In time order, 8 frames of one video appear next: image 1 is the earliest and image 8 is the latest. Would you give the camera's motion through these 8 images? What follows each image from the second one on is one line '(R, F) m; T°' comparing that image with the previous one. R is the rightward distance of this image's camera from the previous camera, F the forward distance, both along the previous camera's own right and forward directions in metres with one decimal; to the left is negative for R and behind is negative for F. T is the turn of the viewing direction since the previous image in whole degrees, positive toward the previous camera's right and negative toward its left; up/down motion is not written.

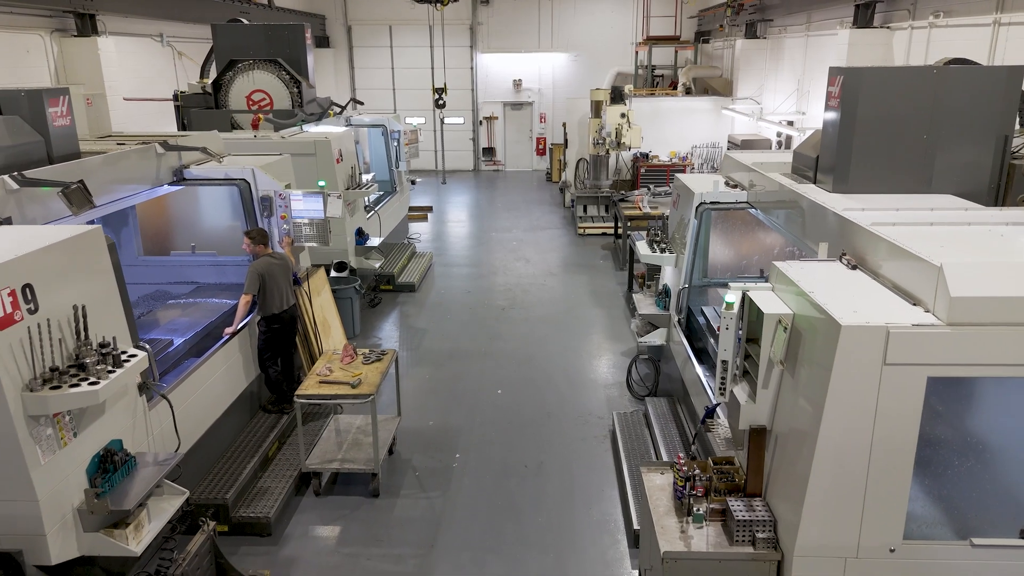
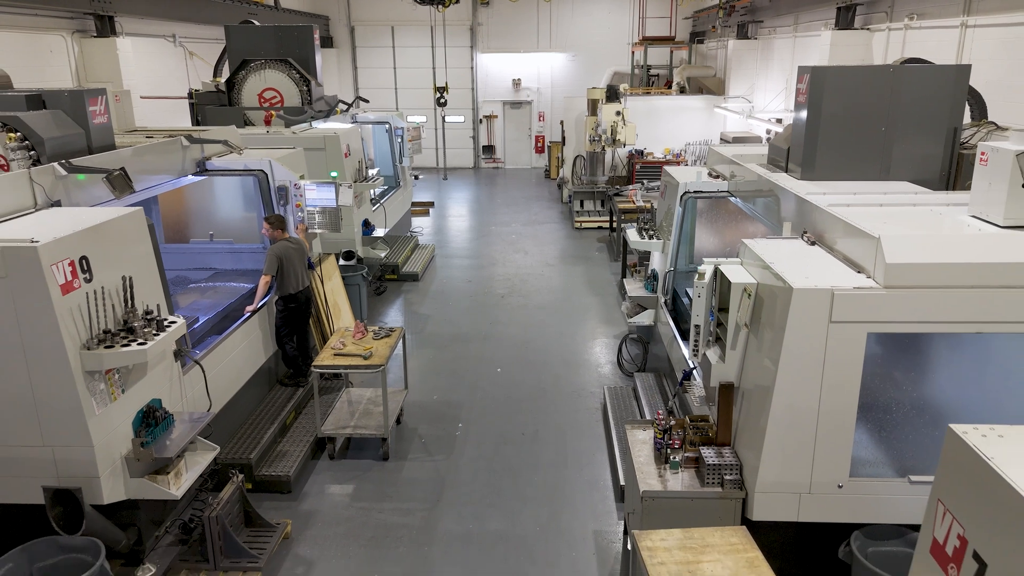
(0.0, -0.4) m; 0°
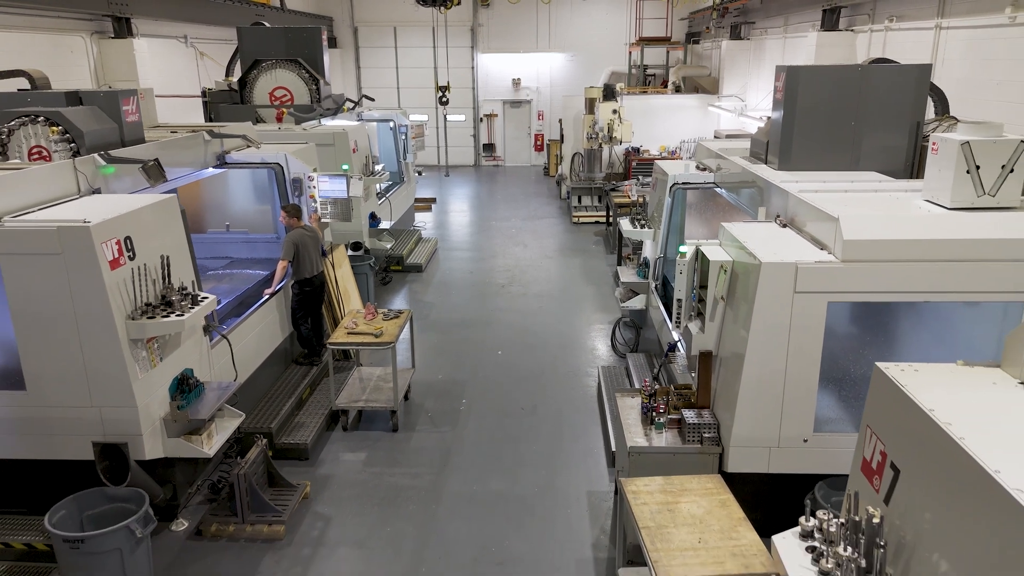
(0.0, -0.3) m; 0°
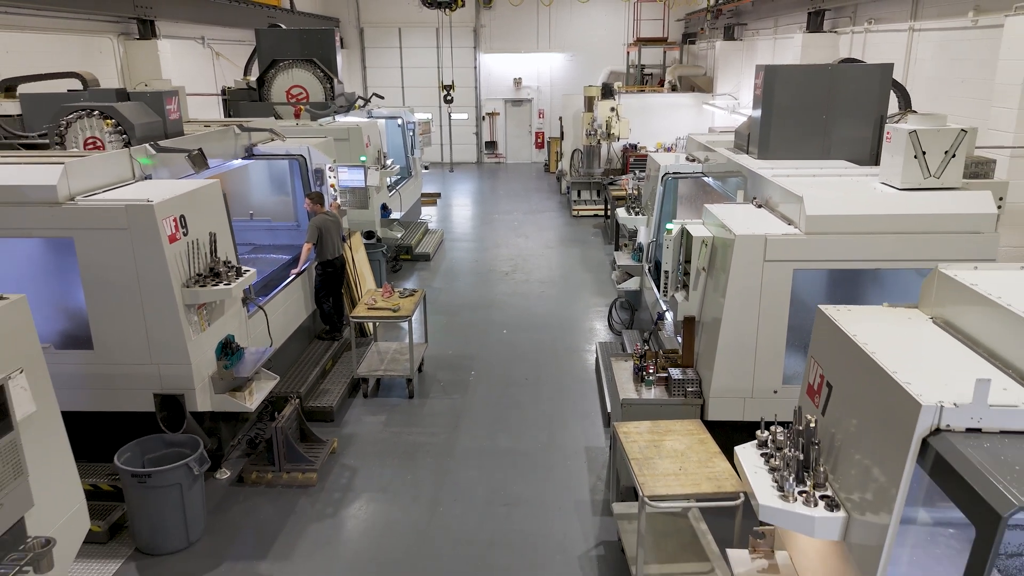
(0.0, -0.5) m; 0°
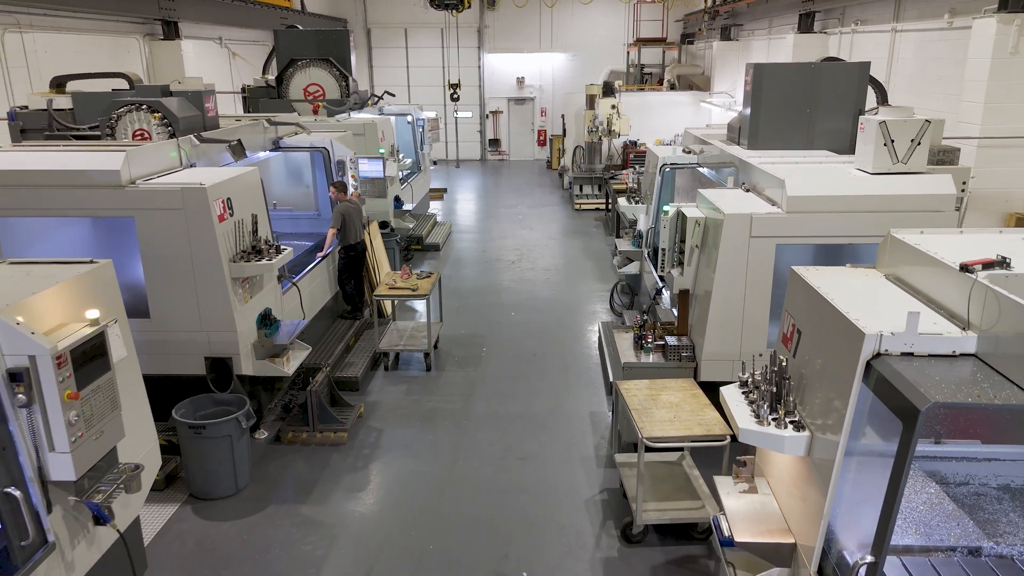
(-0.1, -0.4) m; 0°
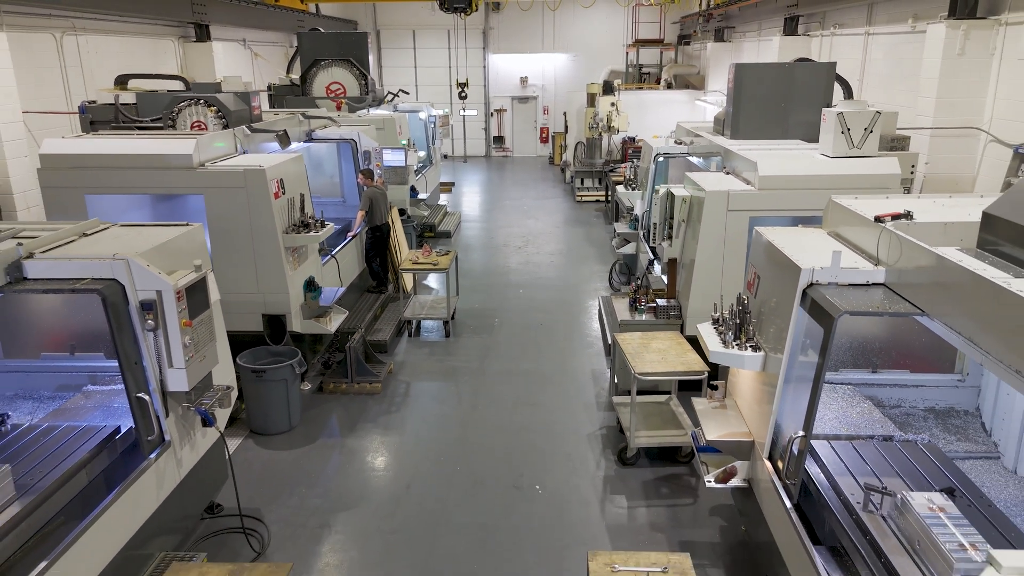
(-0.1, -0.7) m; 0°
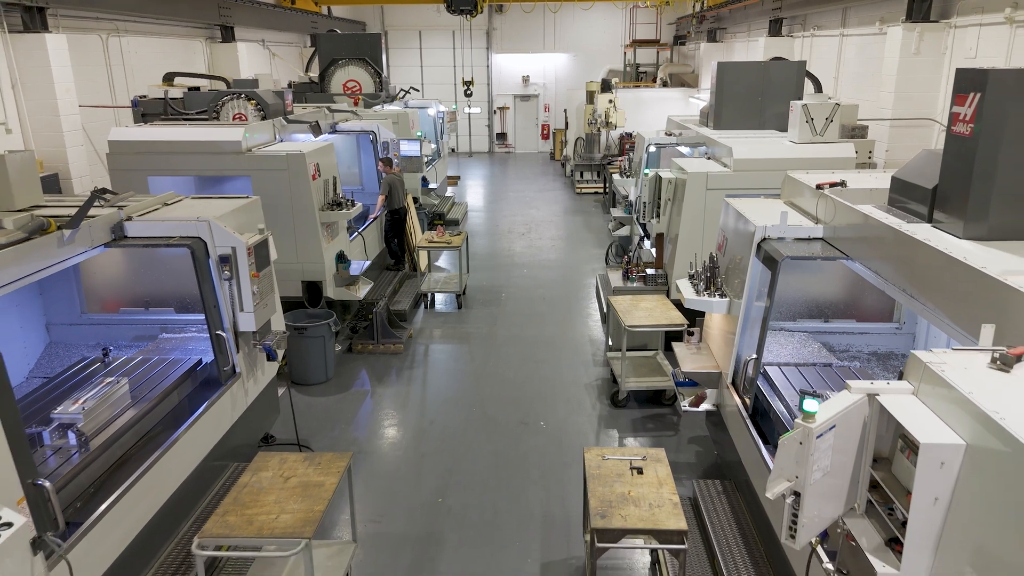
(-0.1, -0.7) m; 0°
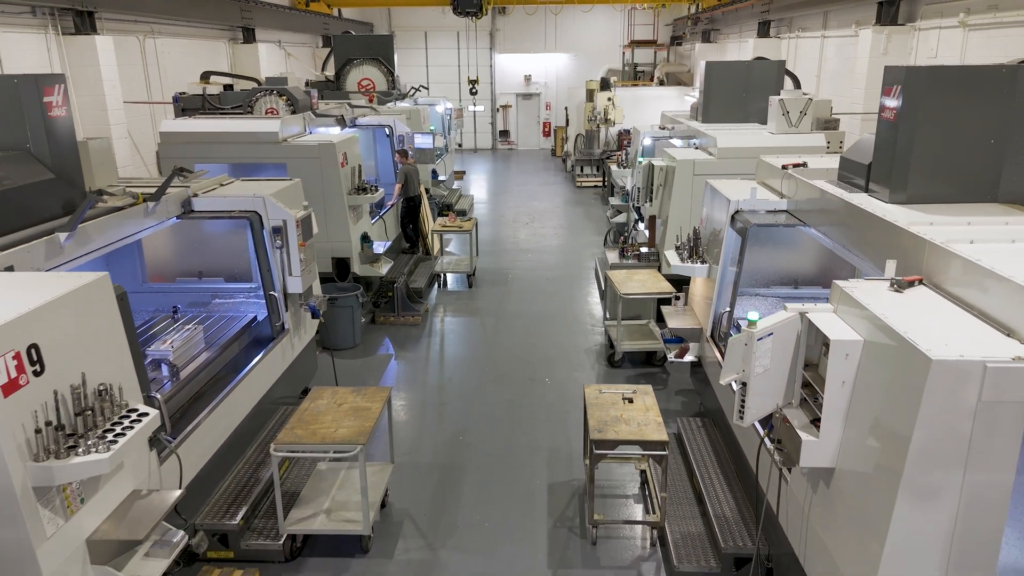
(-0.1, -0.6) m; 0°
